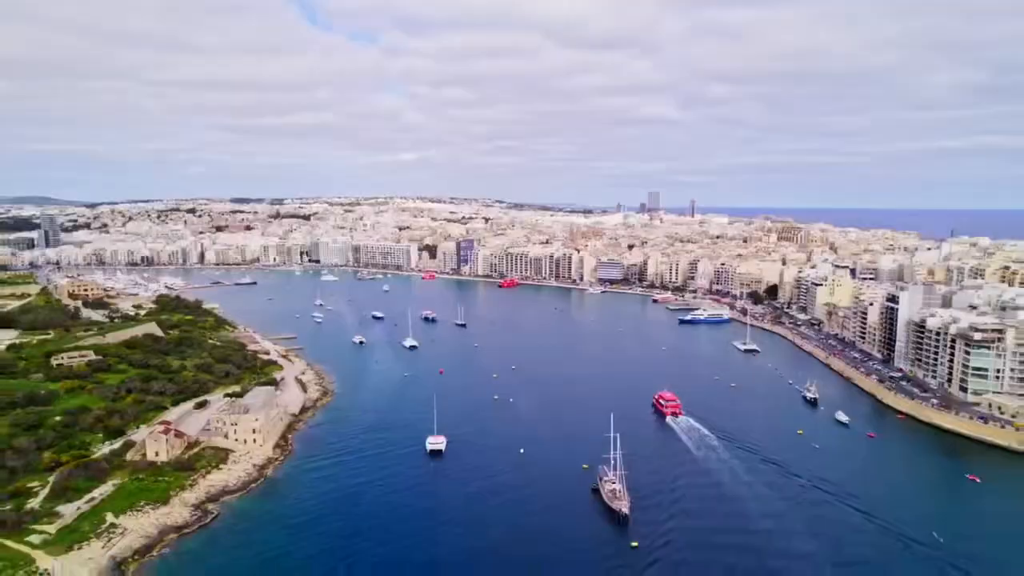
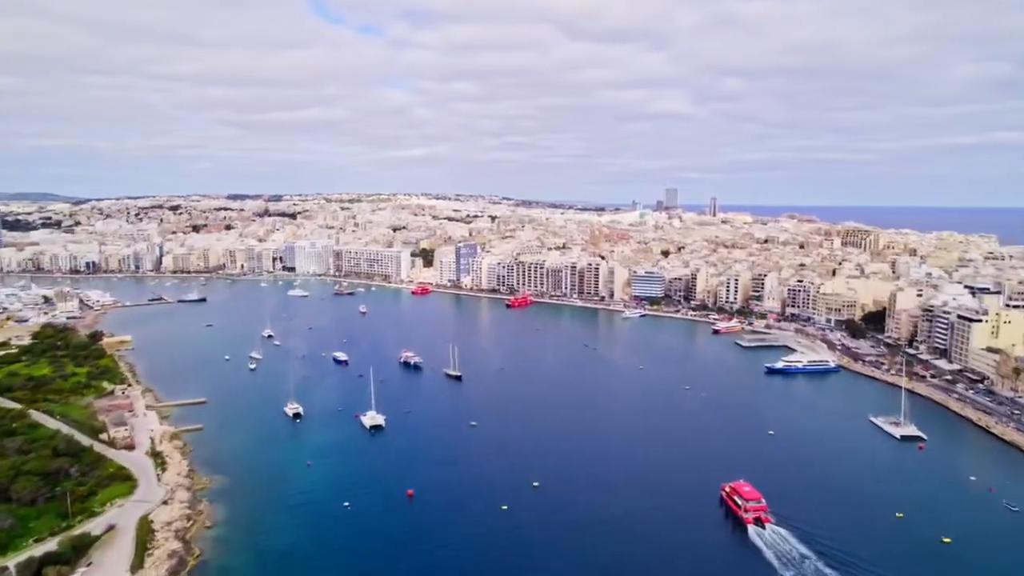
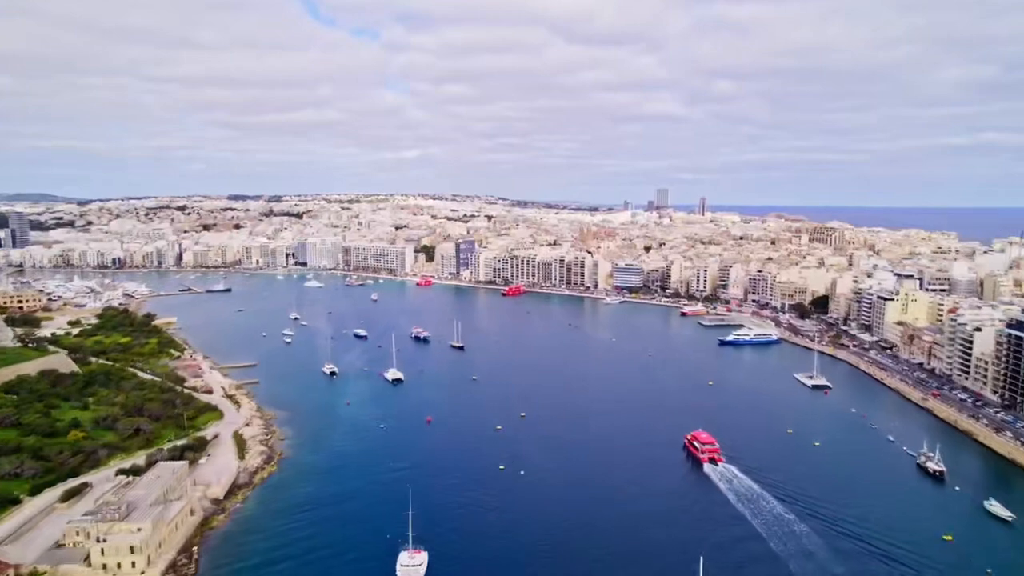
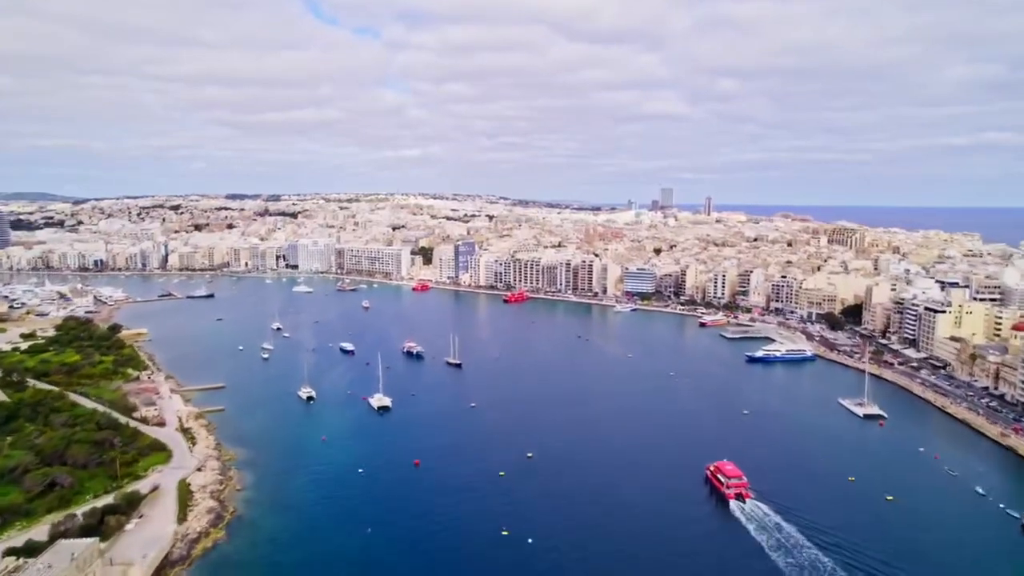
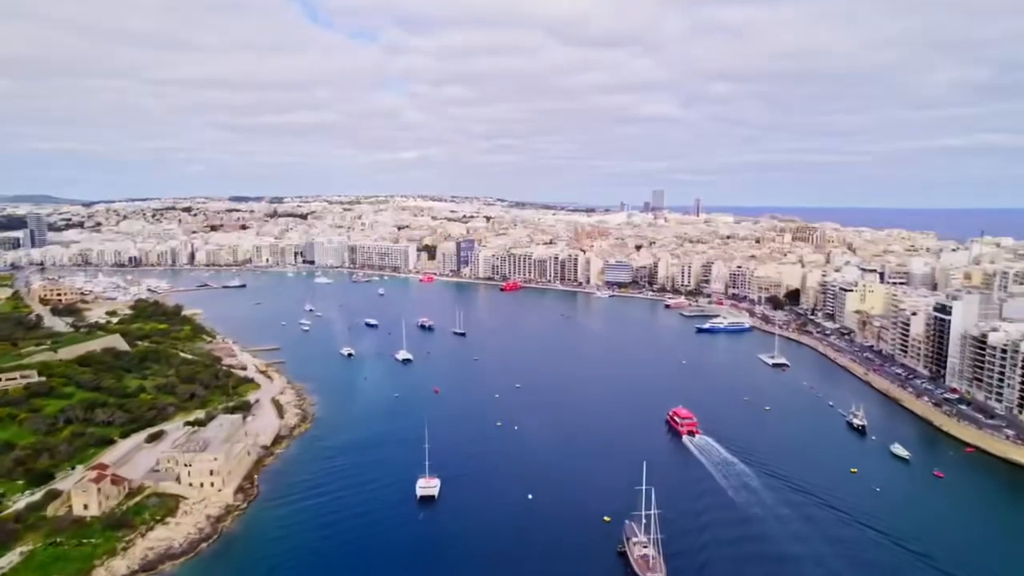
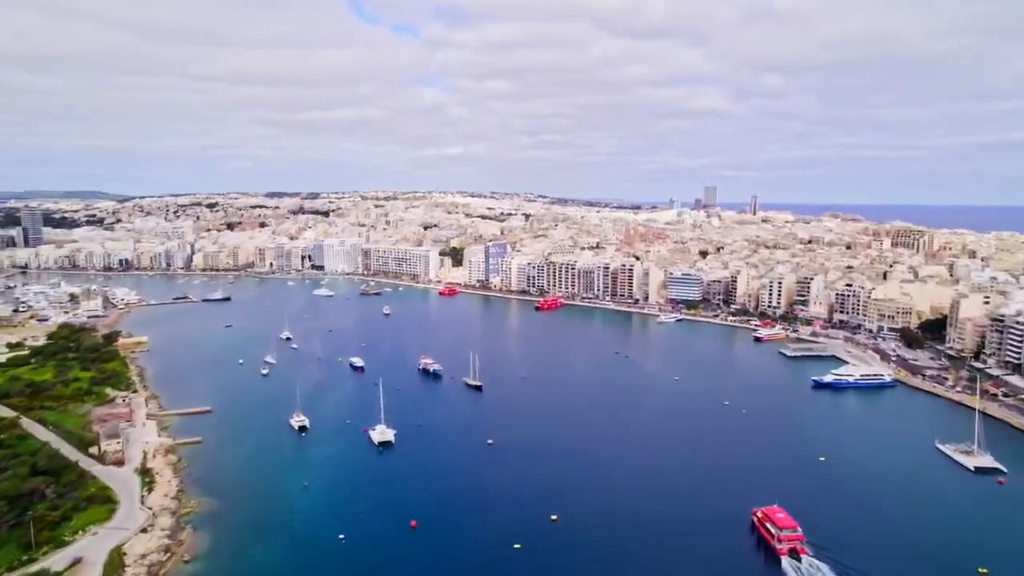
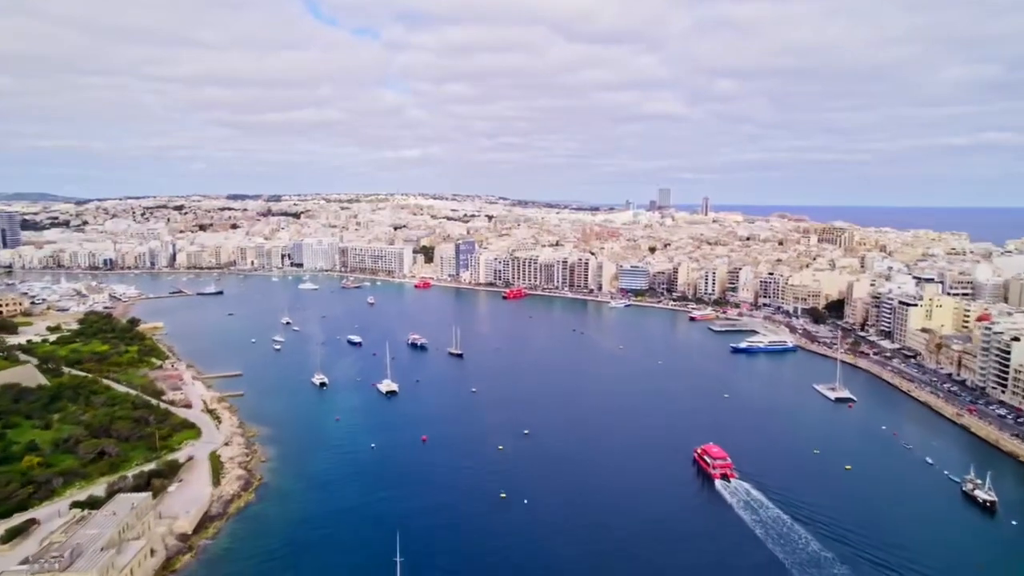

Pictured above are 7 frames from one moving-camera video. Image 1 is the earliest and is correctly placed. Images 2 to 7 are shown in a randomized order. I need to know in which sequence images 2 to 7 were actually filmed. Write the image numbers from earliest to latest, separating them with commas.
5, 3, 7, 4, 2, 6
